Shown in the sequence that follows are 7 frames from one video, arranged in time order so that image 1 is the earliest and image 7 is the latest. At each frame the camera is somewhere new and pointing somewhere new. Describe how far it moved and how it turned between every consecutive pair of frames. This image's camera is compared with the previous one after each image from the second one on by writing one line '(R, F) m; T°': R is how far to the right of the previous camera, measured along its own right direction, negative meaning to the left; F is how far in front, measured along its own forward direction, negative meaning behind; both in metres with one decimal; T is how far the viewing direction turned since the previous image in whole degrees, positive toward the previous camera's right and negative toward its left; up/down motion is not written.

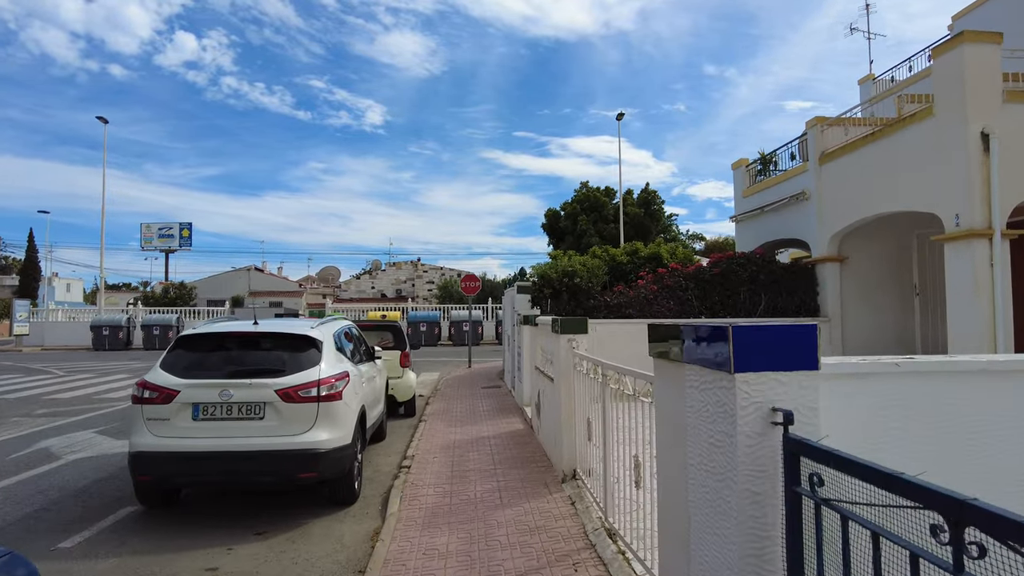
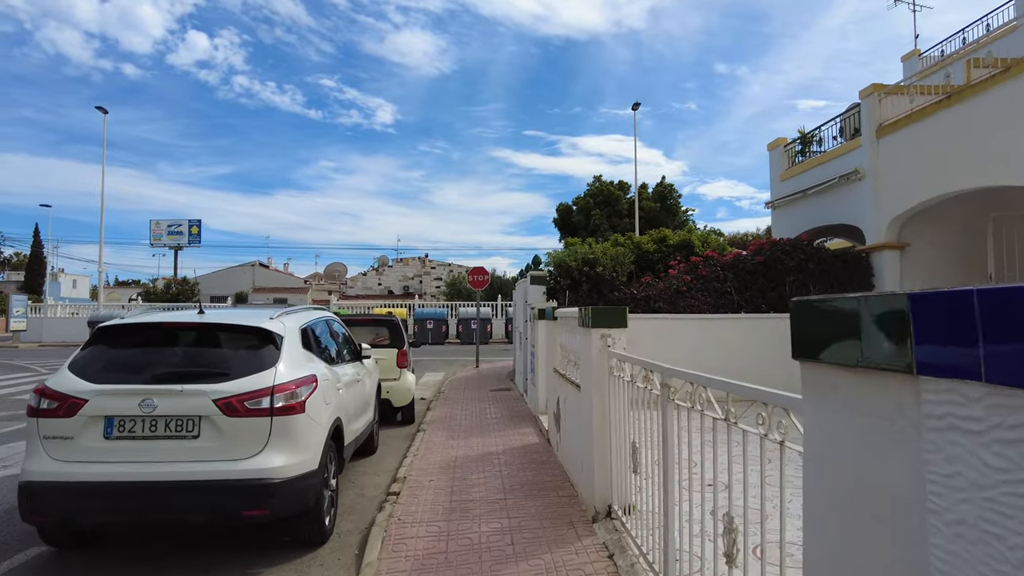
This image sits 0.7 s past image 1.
(-0.1, +1.4) m; -1°
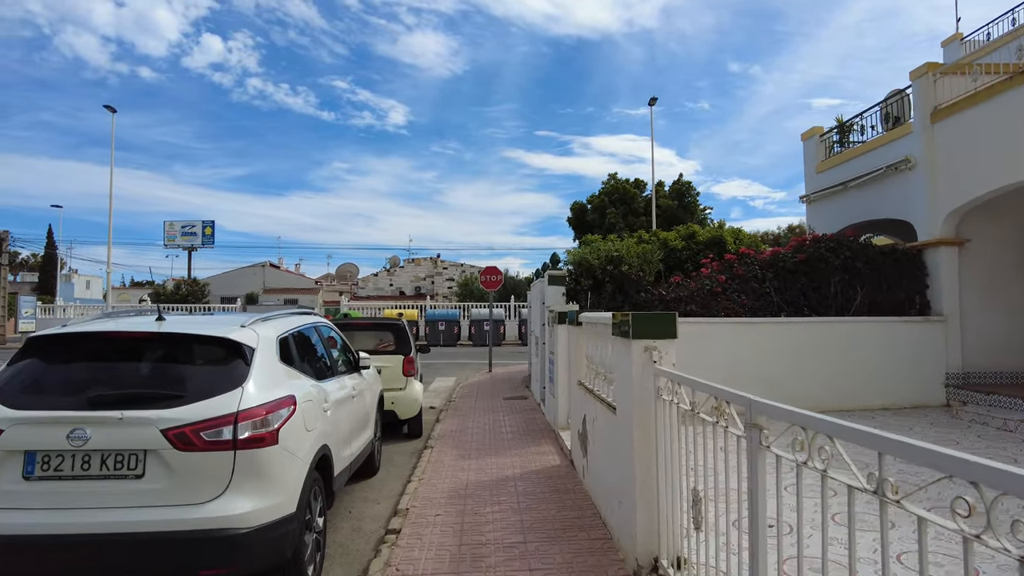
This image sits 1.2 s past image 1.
(-0.1, +0.9) m; -1°
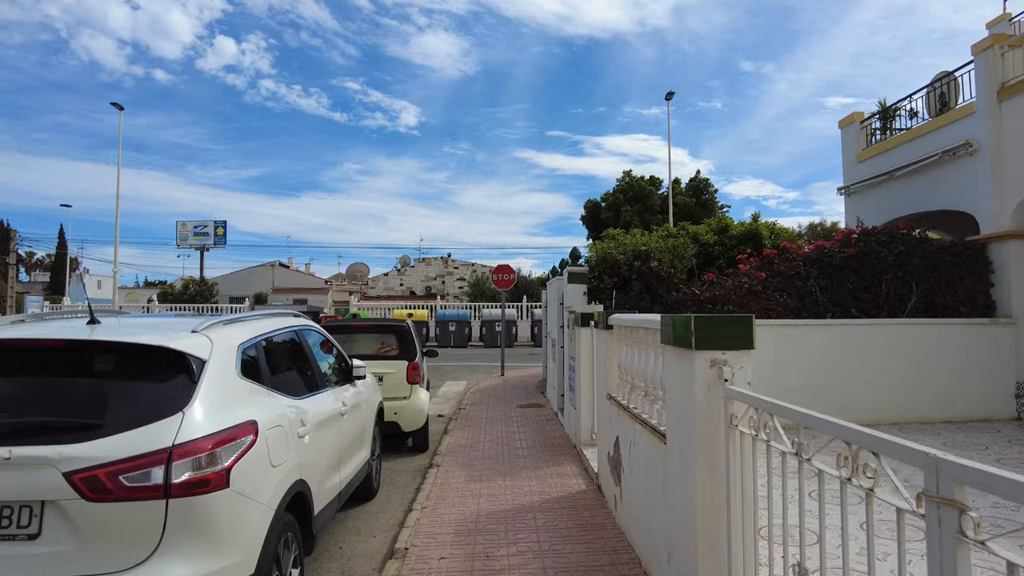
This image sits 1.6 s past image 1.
(-0.1, +0.9) m; -1°
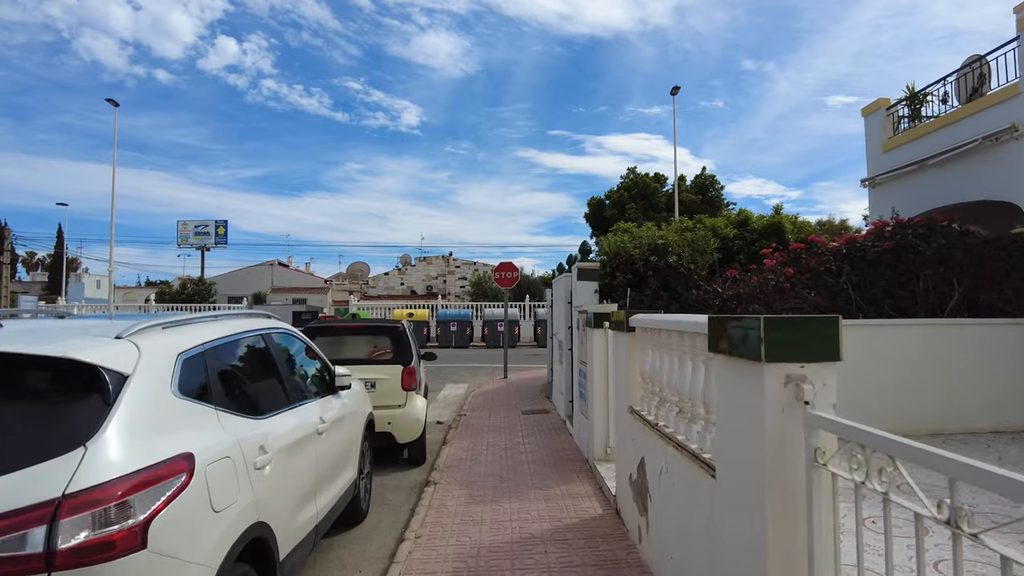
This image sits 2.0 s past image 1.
(0.0, +0.7) m; 0°
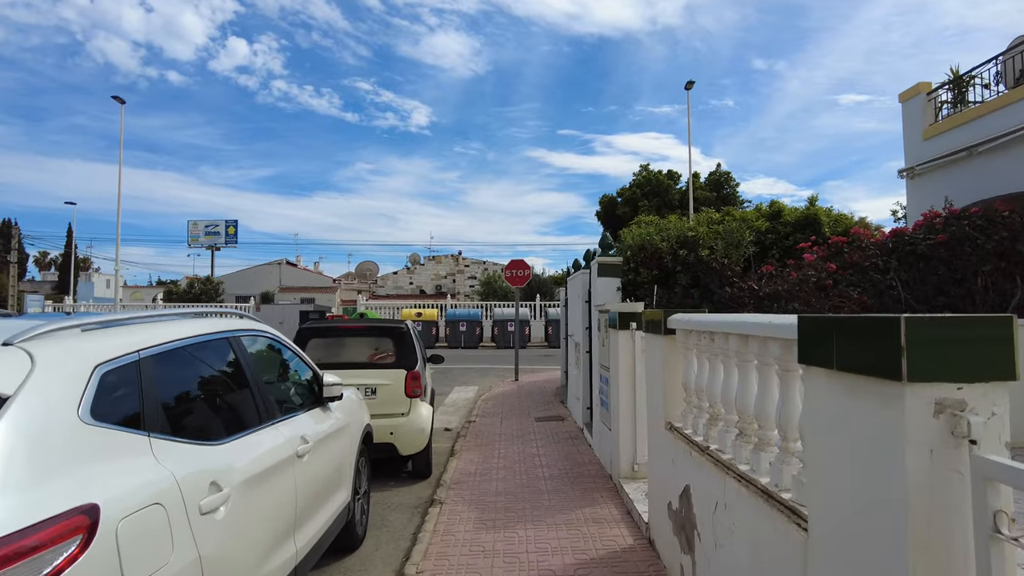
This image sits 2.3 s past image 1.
(0.0, +0.7) m; -1°
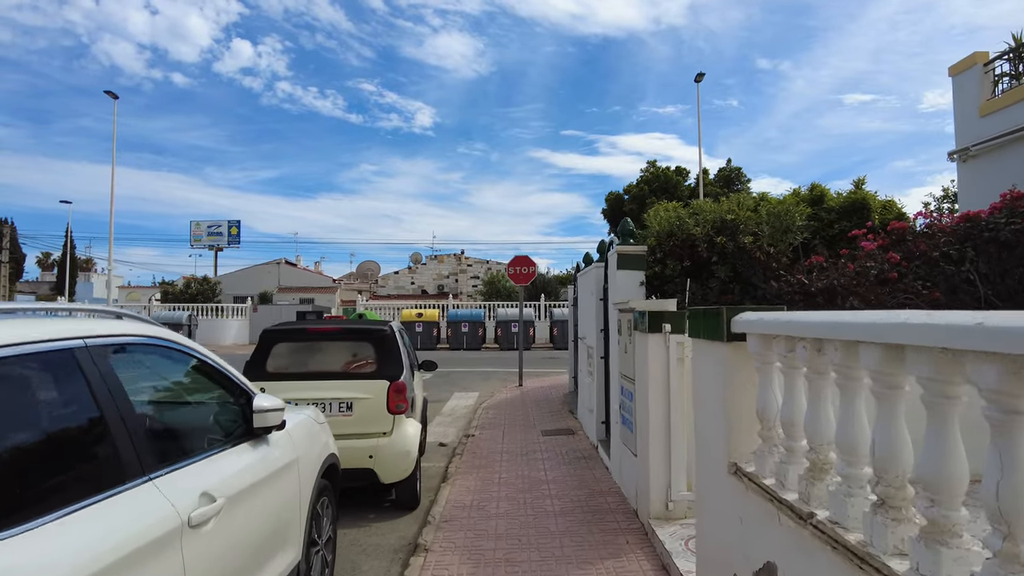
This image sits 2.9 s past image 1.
(0.0, +1.1) m; 0°
